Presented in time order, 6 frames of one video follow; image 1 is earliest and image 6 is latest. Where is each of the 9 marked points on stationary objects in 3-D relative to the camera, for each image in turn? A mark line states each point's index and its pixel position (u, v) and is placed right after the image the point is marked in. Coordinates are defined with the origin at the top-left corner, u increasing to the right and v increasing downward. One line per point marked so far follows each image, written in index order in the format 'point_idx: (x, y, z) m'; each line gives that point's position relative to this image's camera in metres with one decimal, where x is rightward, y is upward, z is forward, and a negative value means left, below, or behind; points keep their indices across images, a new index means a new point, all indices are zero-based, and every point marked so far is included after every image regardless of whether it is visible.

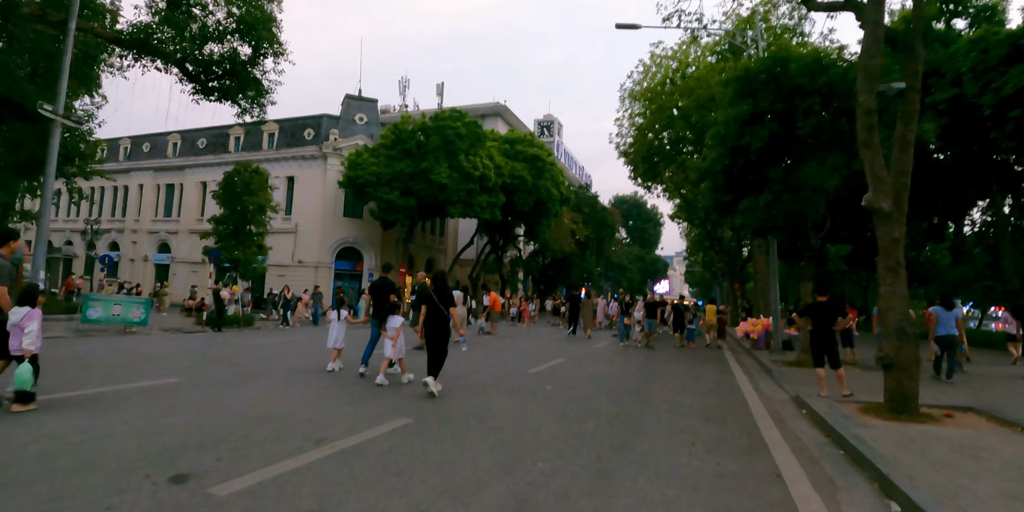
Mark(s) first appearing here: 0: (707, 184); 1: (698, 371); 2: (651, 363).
0: (+5.6, +2.1, +15.1) m
1: (+4.4, -2.6, +12.3) m
2: (+3.6, -2.6, +13.2) m
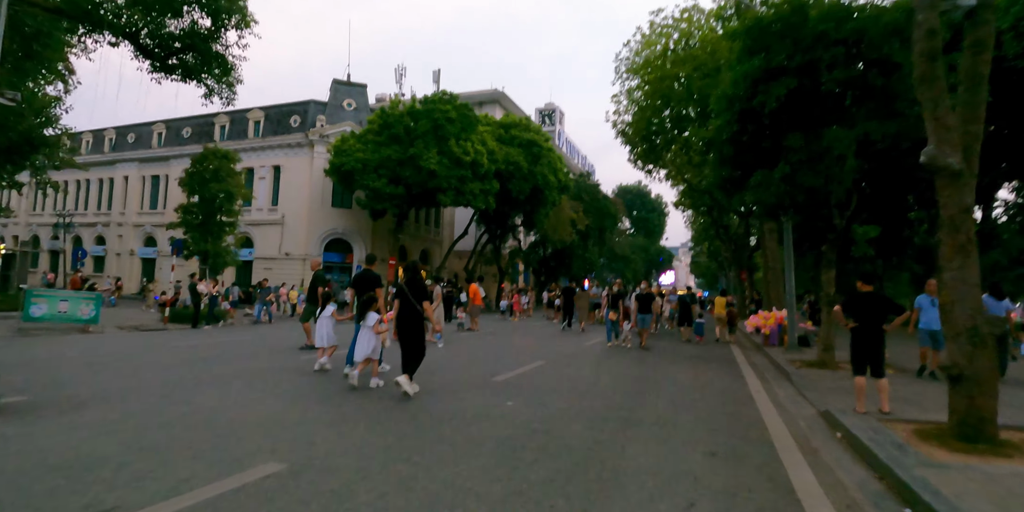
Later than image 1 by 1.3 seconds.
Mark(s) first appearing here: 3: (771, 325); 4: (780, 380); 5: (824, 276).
0: (+5.0, +2.5, +13.2) m
1: (+3.8, -2.3, +10.5) m
2: (+3.0, -2.3, +11.3) m
3: (+7.8, -2.1, +15.6) m
4: (+5.3, -2.4, +10.3) m
5: (+6.9, -0.4, +11.5) m
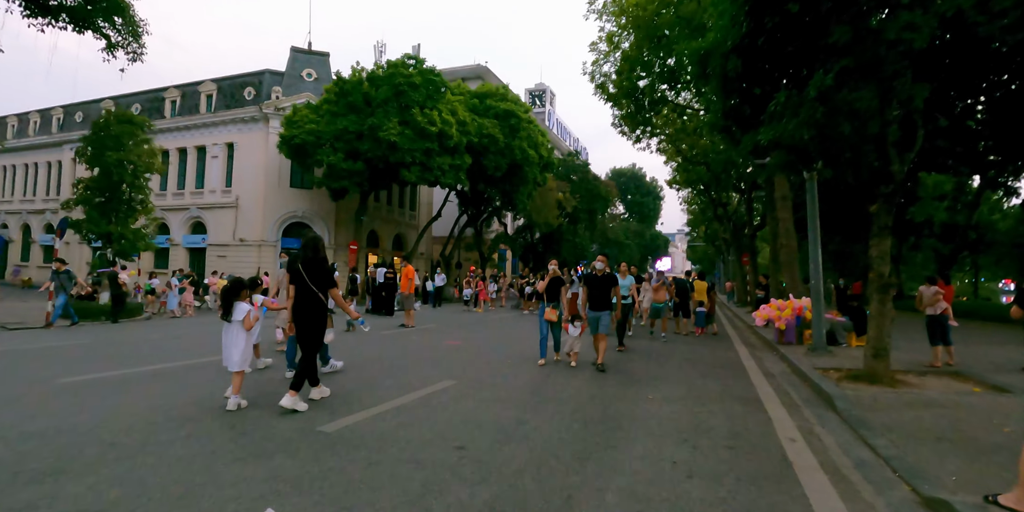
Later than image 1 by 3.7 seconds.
0: (+3.6, +3.0, +9.5) m
1: (+2.5, -1.8, +6.9) m
2: (+1.6, -1.7, +7.8) m
3: (+6.4, -1.4, +12.1) m
4: (+3.9, -1.9, +6.7) m
5: (+5.5, +0.1, +7.9) m
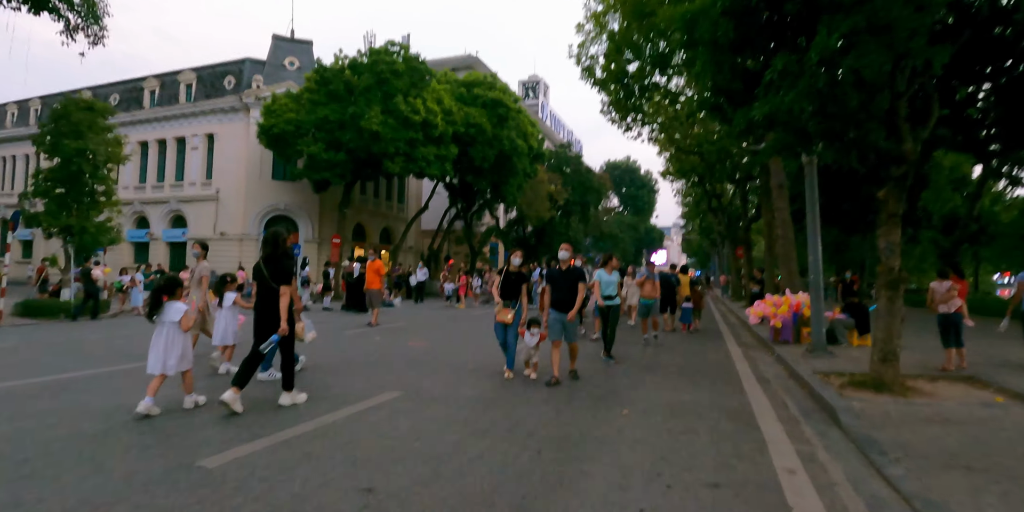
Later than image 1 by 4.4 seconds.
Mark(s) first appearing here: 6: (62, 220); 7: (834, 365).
0: (+3.1, +3.2, +8.5) m
1: (+1.9, -1.7, +6.0) m
2: (+1.1, -1.6, +6.8) m
3: (+5.8, -1.3, +11.2) m
4: (+3.4, -1.8, +5.8) m
5: (+5.0, +0.2, +7.0) m
6: (-16.0, +1.3, +18.7) m
7: (+5.2, -1.8, +8.5) m
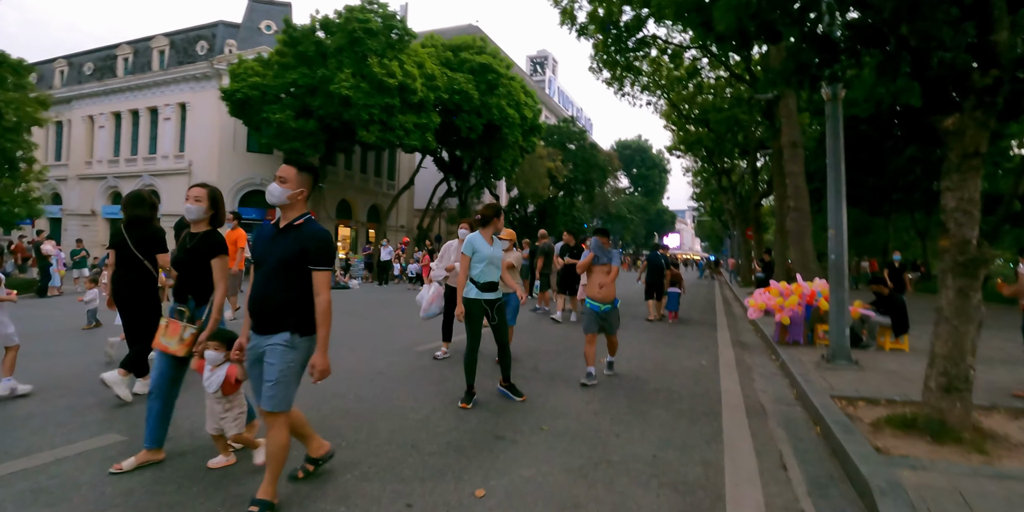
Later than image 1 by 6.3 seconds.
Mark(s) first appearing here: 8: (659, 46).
0: (+1.8, +3.5, +5.8) m
1: (+0.6, -1.4, +3.5) m
2: (-0.2, -1.3, +4.4) m
3: (+4.6, -0.8, +8.6) m
4: (+2.1, -1.6, +3.3) m
5: (+3.7, +0.5, +4.4) m
6: (-17.0, +2.1, +16.6) m
7: (+3.9, -1.4, +5.9) m
8: (+5.2, +7.4, +18.5) m
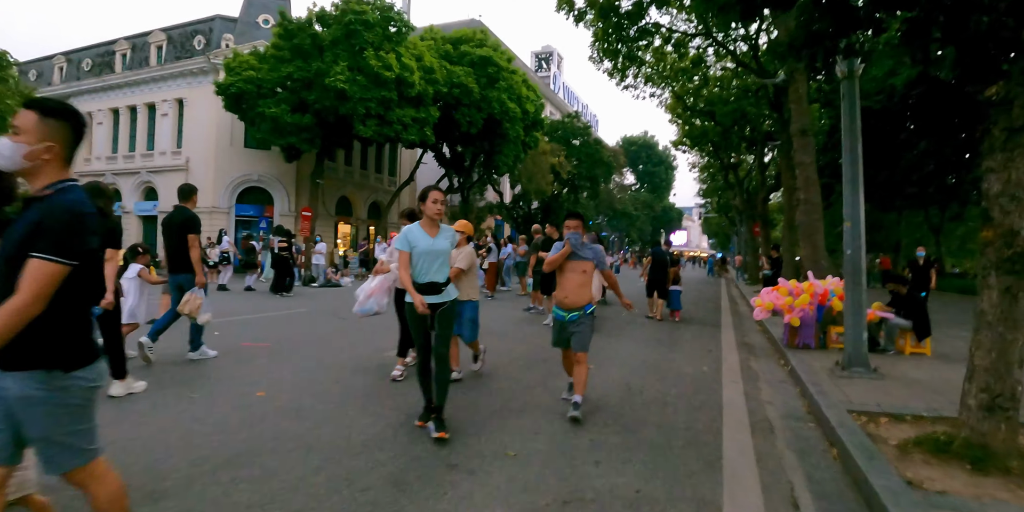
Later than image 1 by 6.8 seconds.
0: (+1.6, +3.6, +5.2) m
1: (+0.3, -1.4, +2.9) m
2: (-0.5, -1.3, +3.7) m
3: (+4.4, -0.8, +7.9) m
4: (+1.8, -1.5, +2.7) m
5: (+3.4, +0.6, +3.7) m
6: (-17.1, +2.2, +16.1) m
7: (+3.7, -1.4, +5.2) m
8: (+5.1, +7.5, +17.8) m
